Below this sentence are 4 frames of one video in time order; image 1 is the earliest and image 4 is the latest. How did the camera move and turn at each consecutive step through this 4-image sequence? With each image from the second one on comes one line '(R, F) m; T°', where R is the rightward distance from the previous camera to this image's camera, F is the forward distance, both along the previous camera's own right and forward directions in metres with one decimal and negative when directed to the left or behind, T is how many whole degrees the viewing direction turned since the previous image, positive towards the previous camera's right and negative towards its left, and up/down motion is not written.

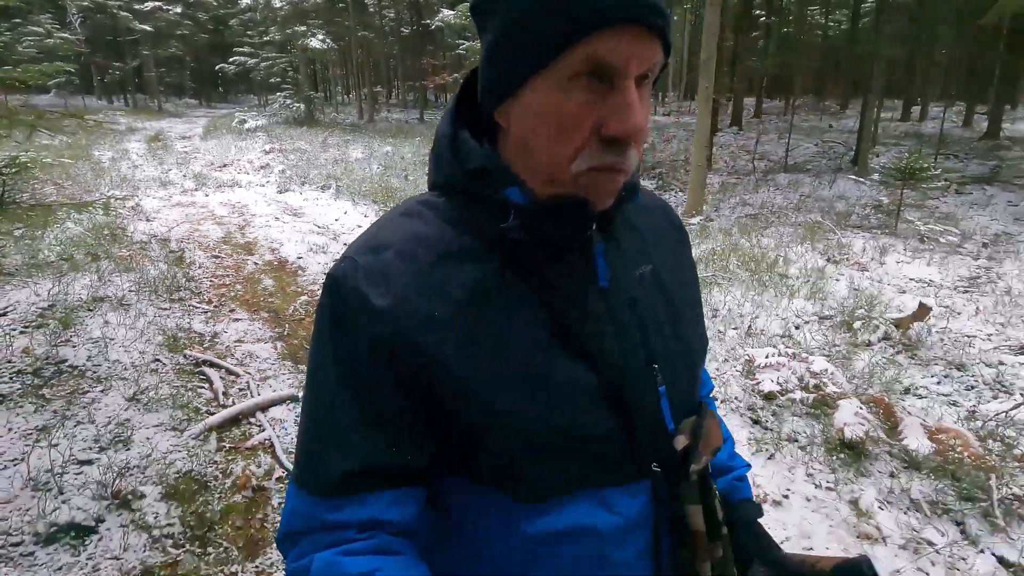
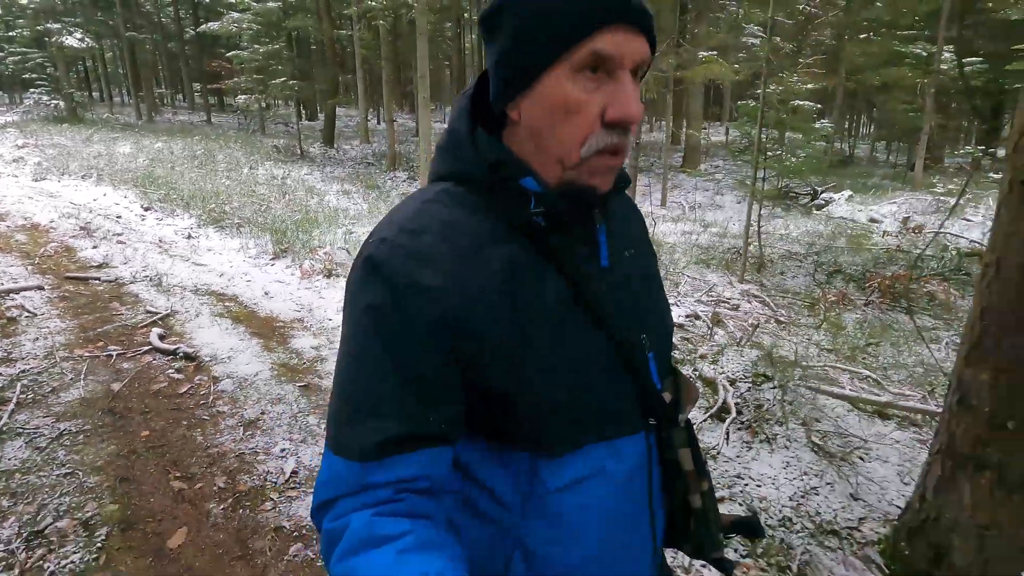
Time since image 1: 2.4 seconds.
(+2.1, -4.1) m; +17°
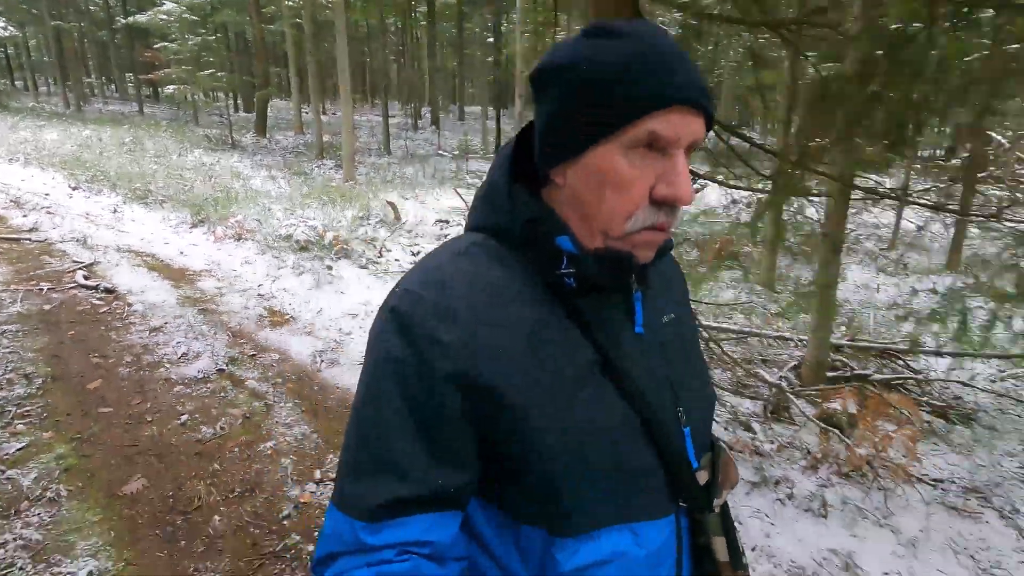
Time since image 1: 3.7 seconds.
(+1.4, -2.0) m; +5°
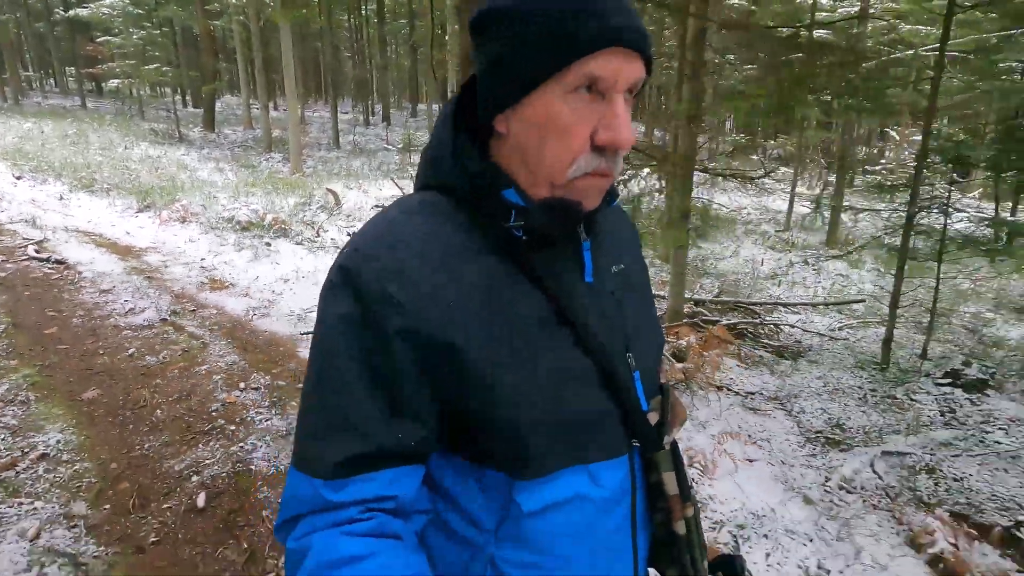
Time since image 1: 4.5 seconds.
(+0.8, -1.3) m; +4°
